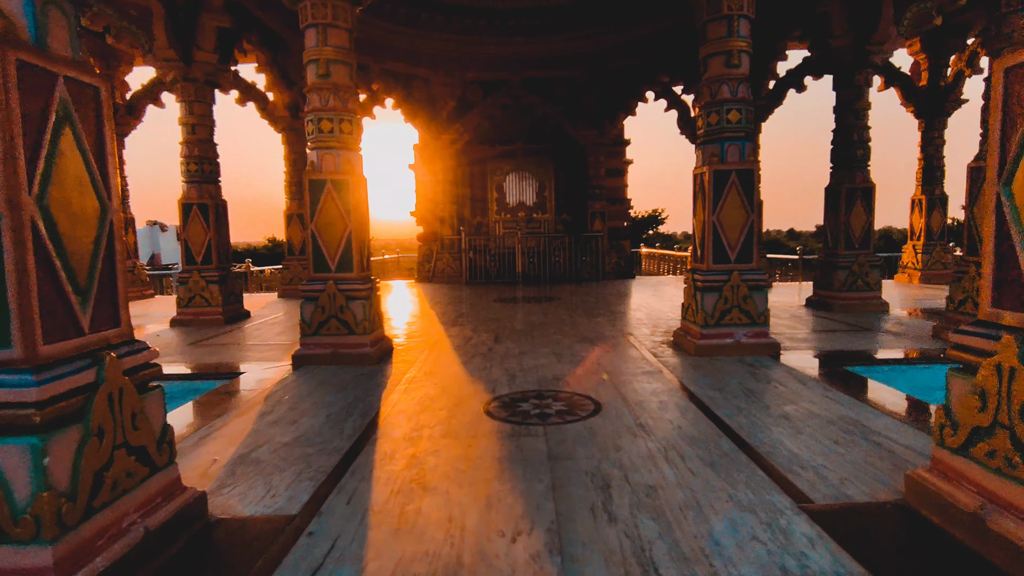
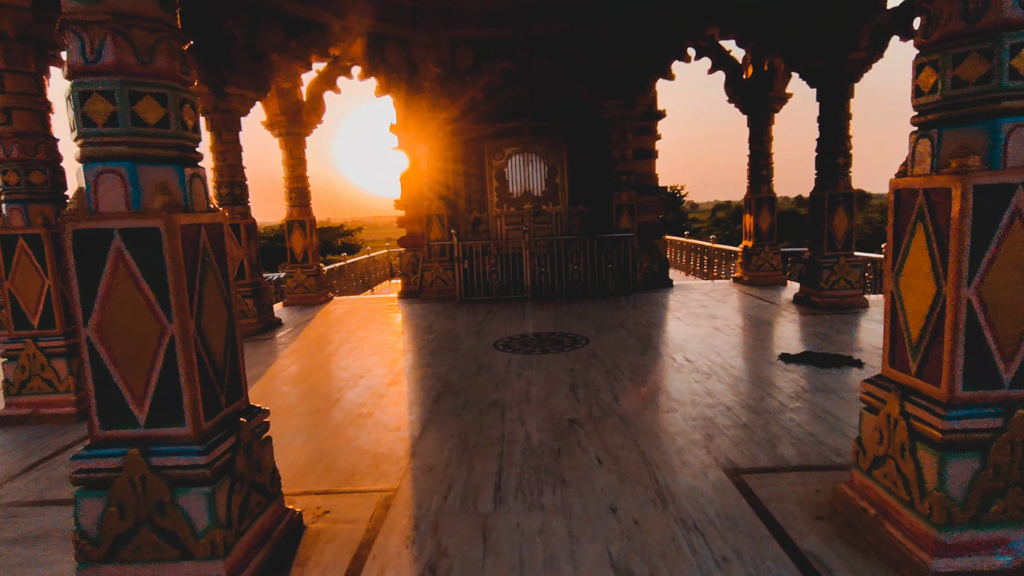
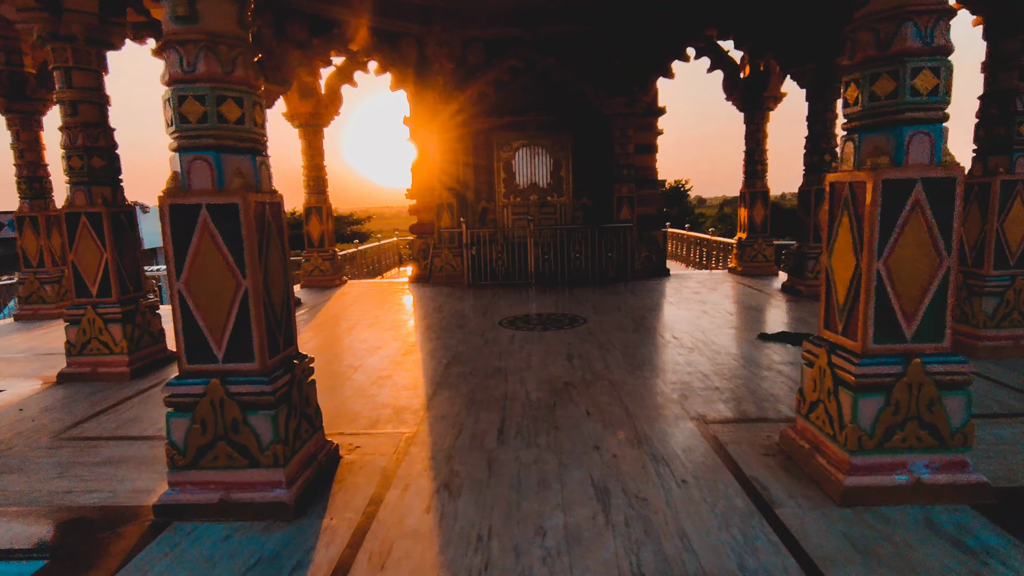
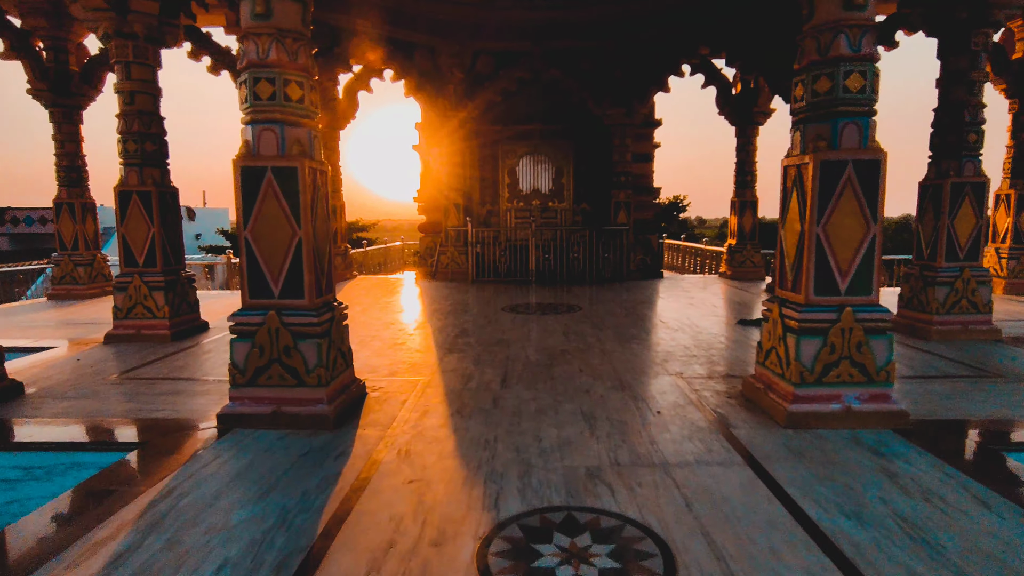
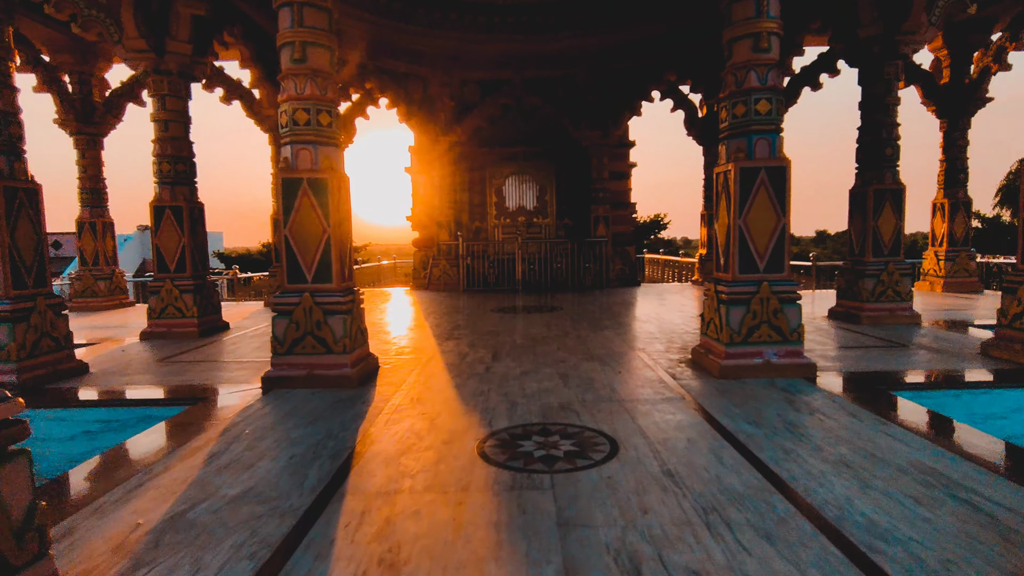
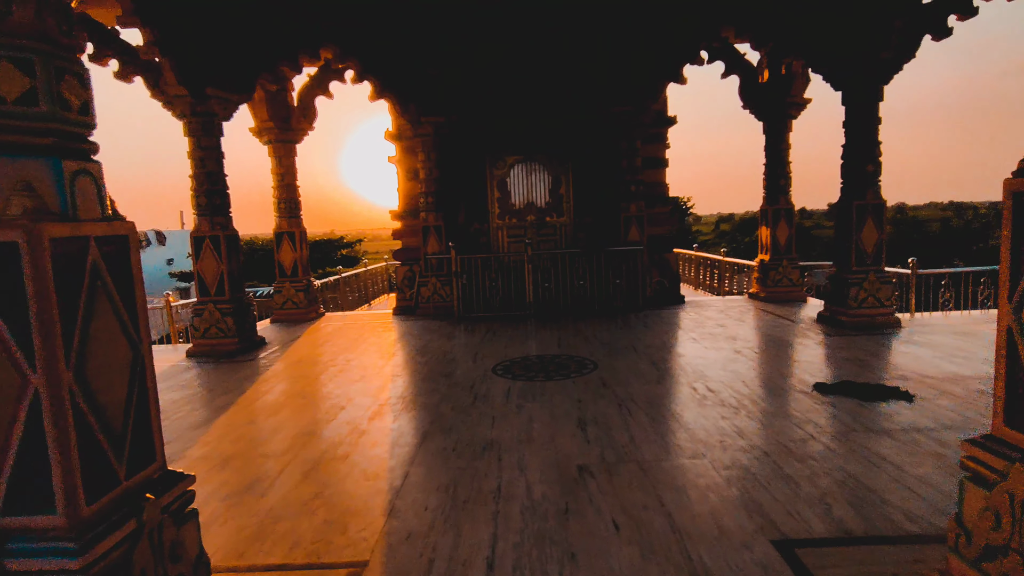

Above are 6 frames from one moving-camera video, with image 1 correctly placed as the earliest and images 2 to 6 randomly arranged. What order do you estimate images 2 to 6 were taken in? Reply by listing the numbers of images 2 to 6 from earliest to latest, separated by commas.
5, 4, 3, 2, 6
